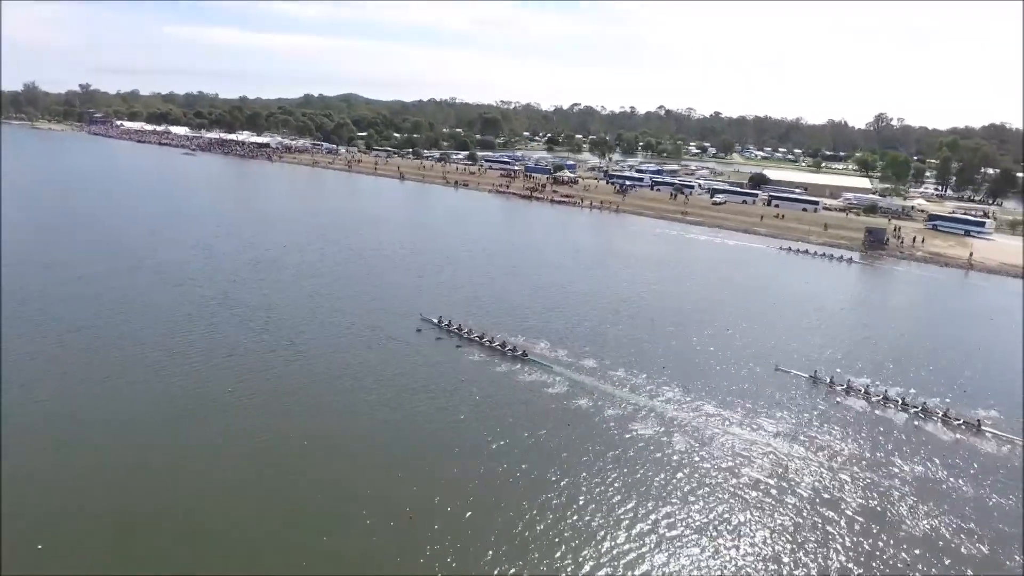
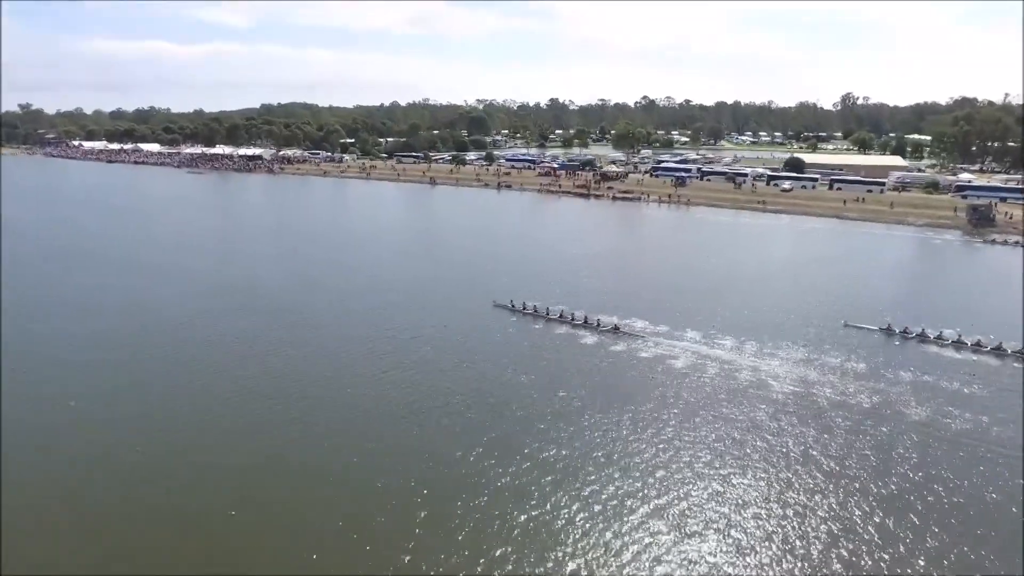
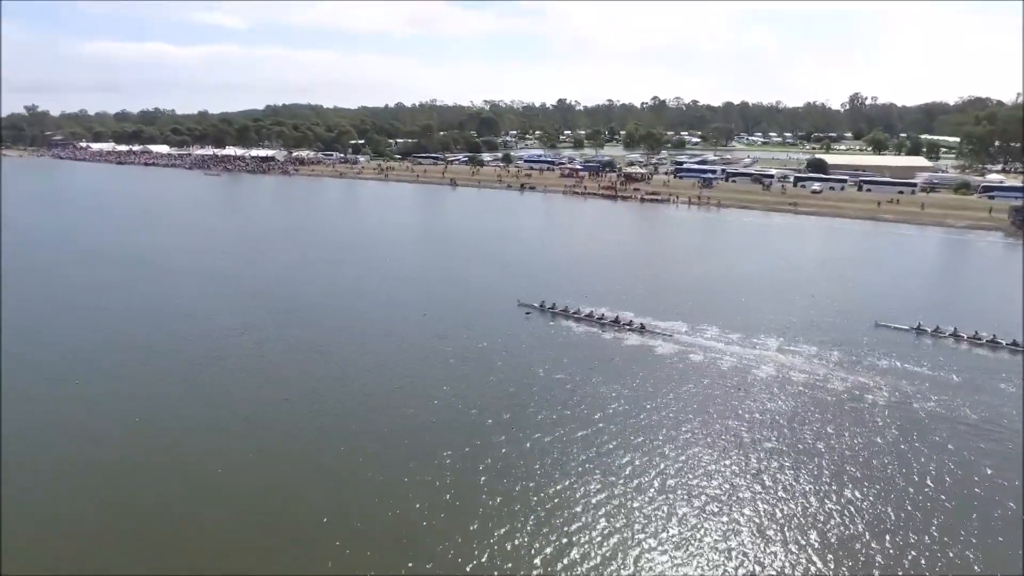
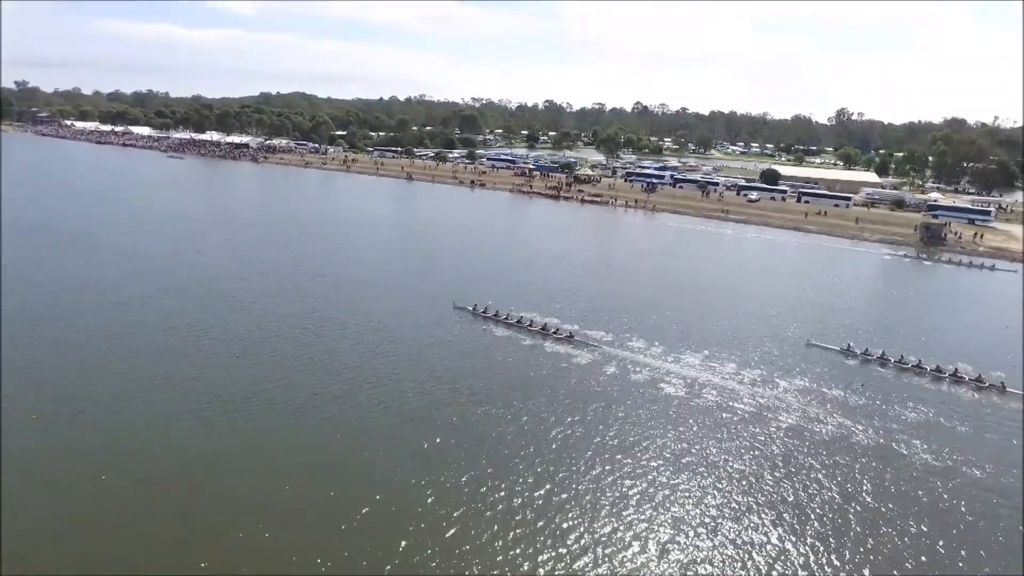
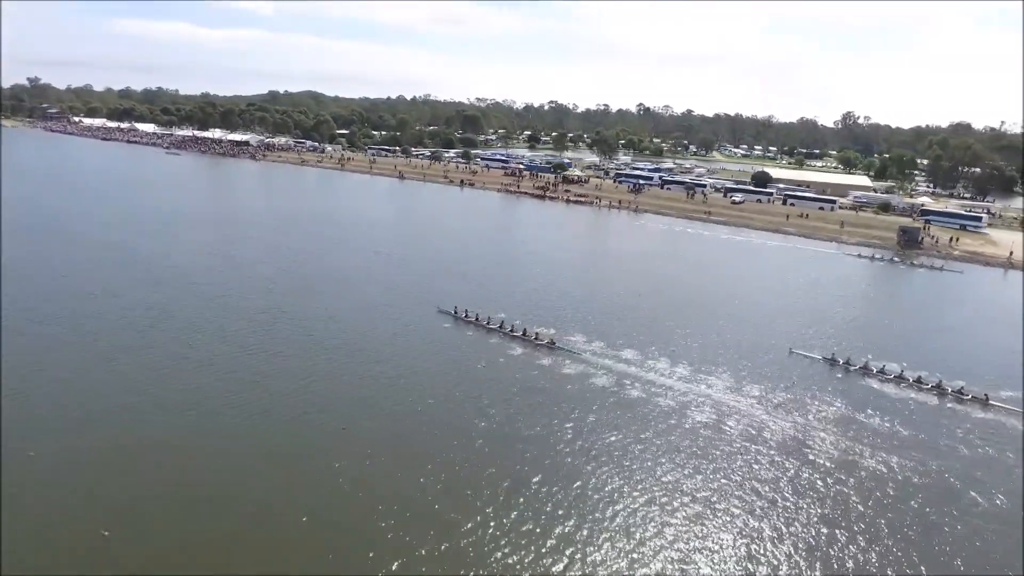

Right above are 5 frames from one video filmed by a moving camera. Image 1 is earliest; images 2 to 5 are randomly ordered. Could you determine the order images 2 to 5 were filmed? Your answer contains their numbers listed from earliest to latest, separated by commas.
5, 4, 2, 3
